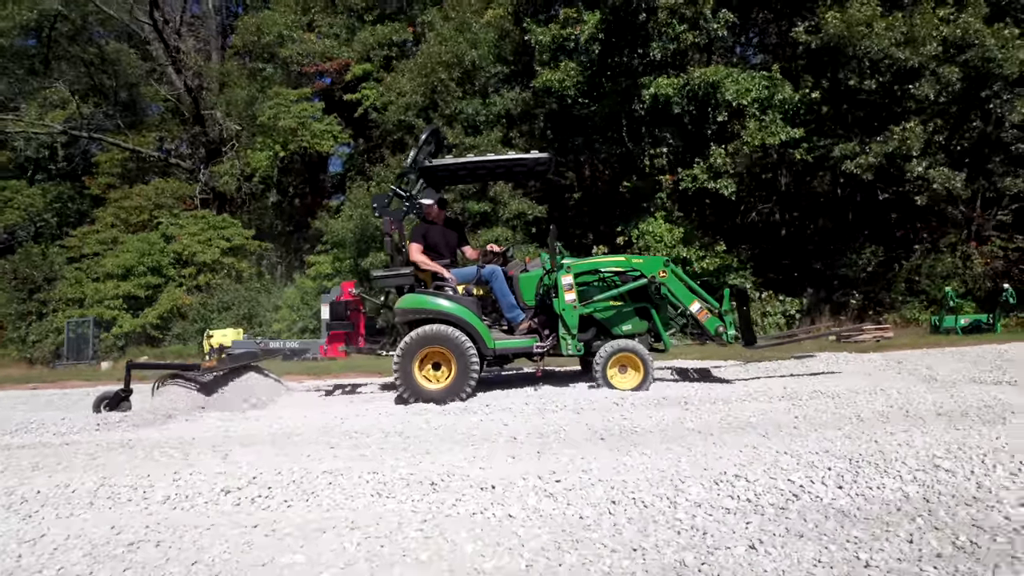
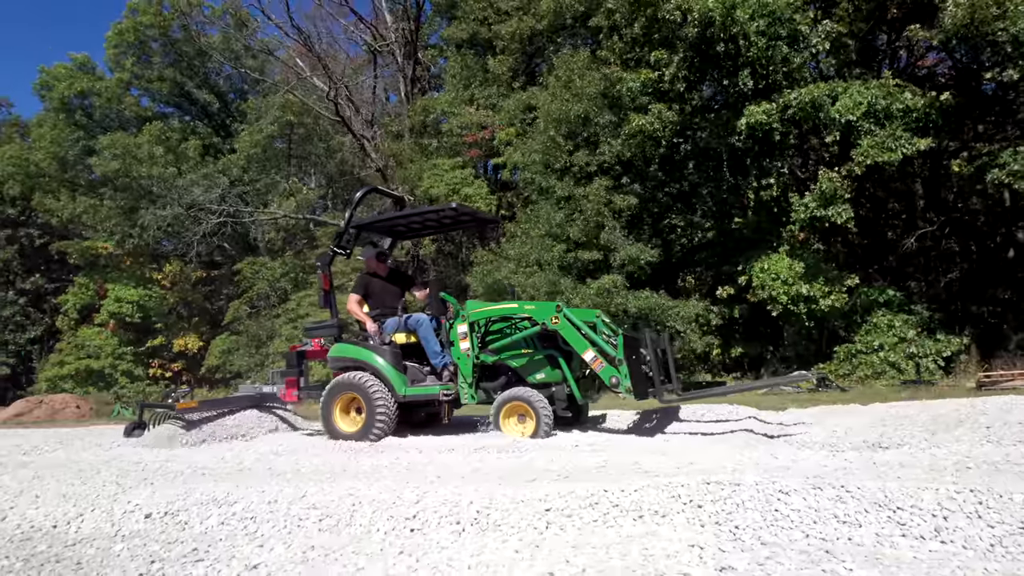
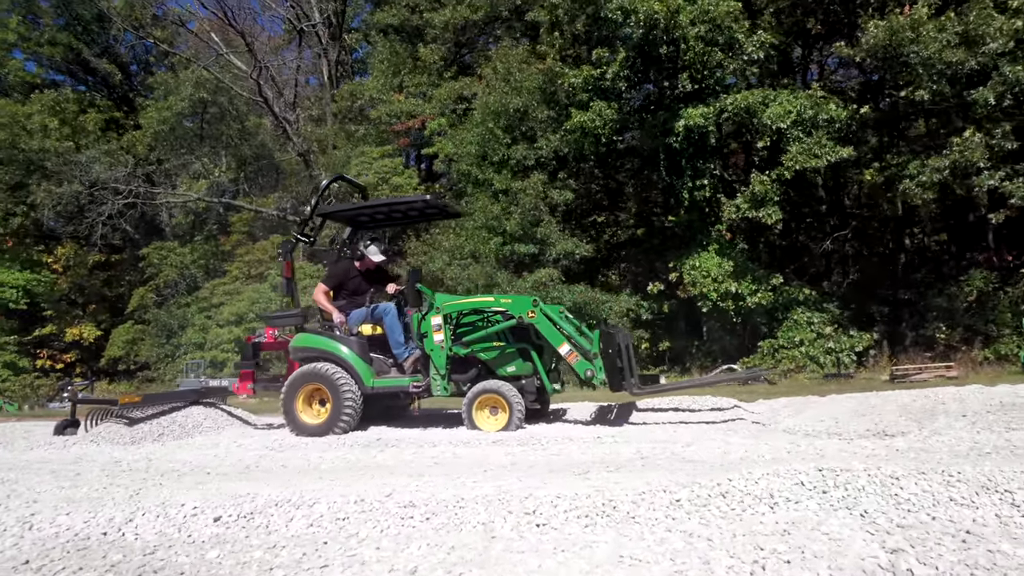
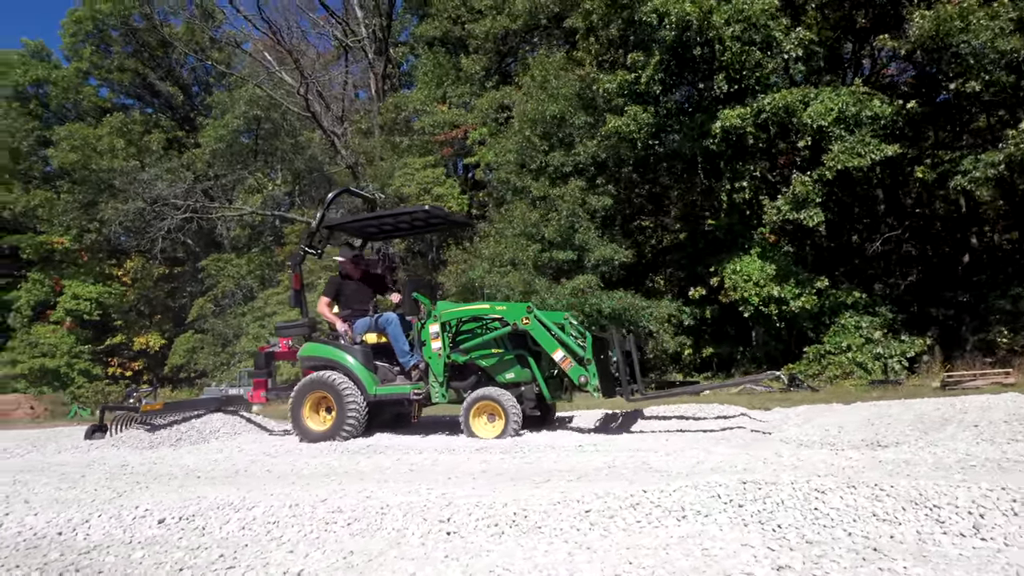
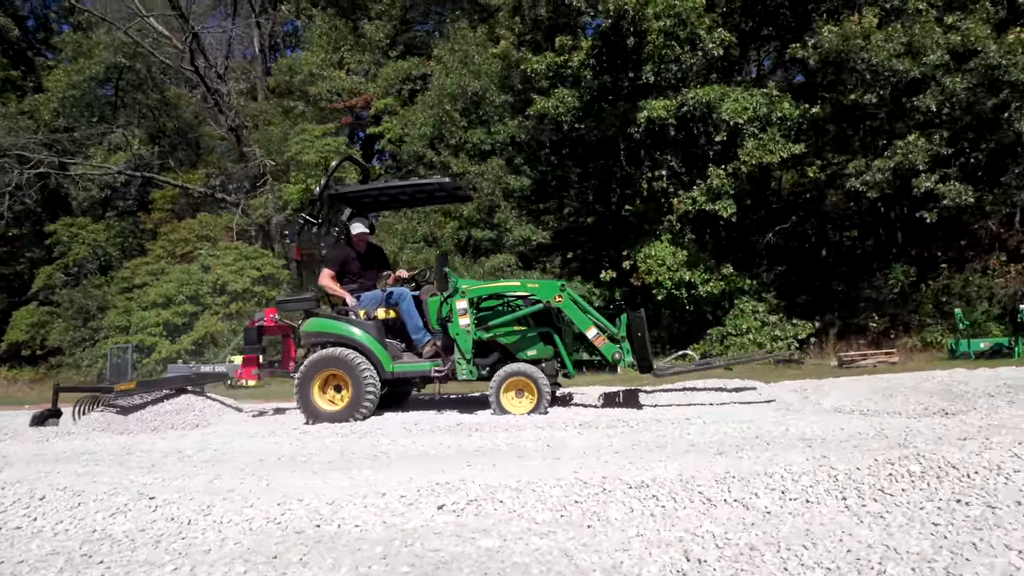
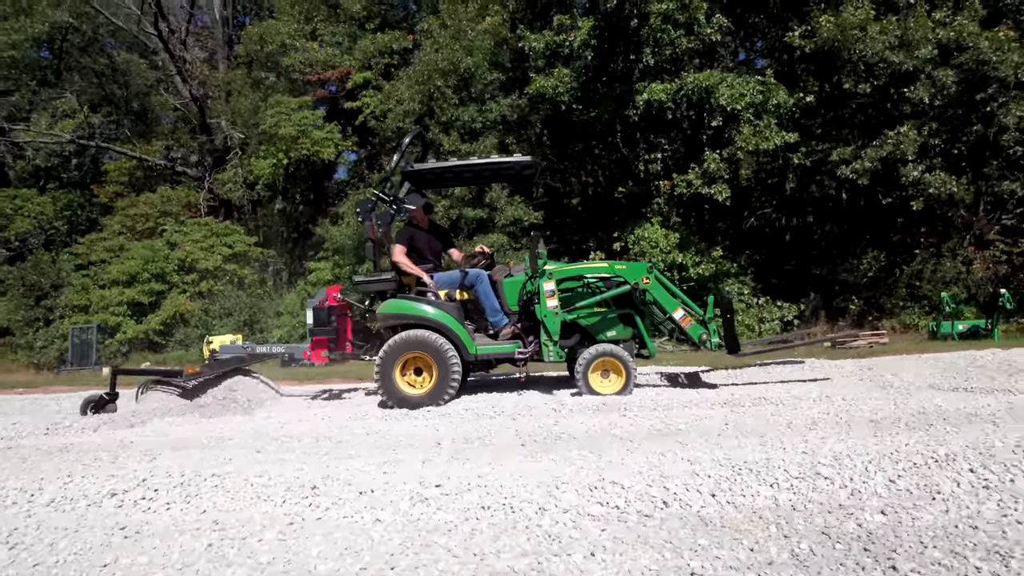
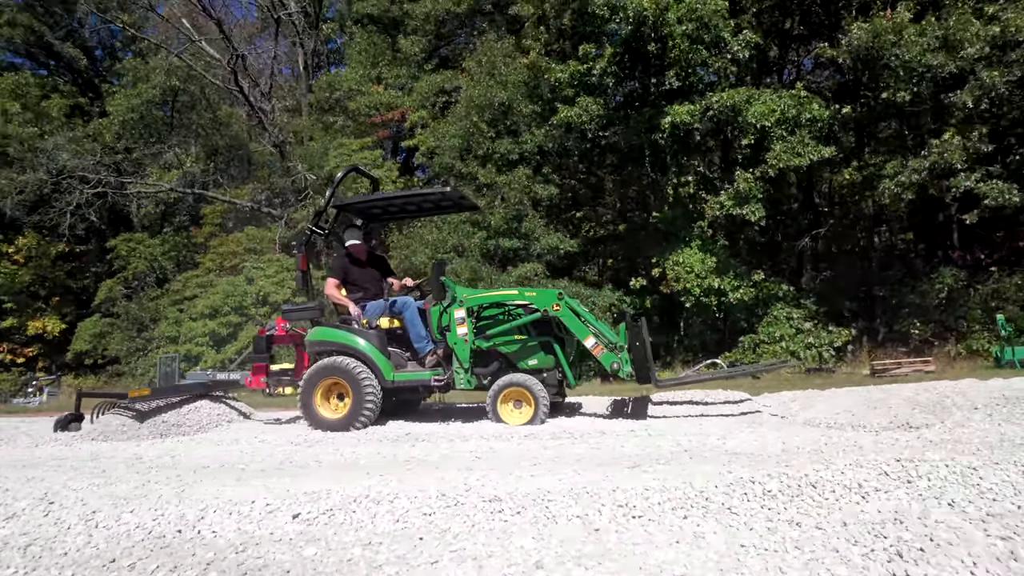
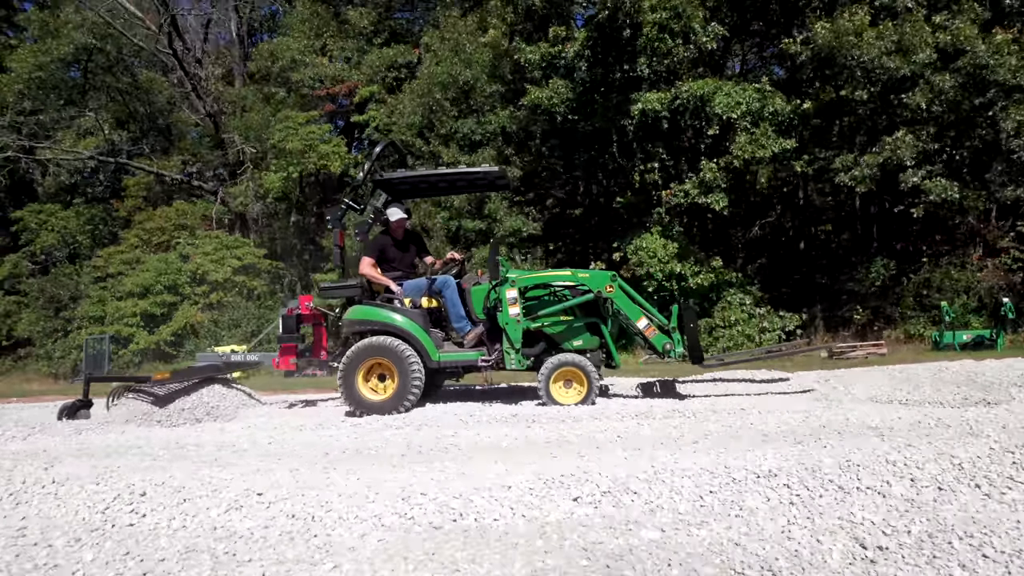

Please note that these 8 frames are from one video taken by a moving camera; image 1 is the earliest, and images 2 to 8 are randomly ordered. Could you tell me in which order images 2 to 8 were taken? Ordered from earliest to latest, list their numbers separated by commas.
6, 8, 5, 7, 3, 4, 2
